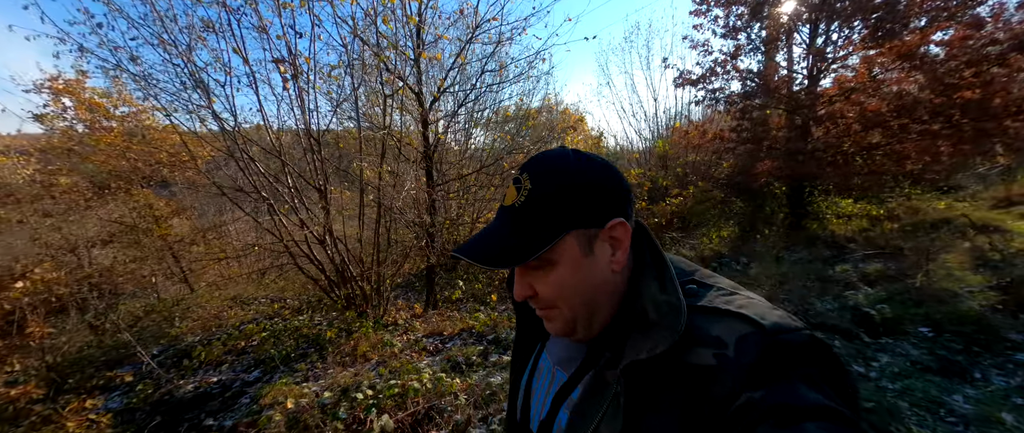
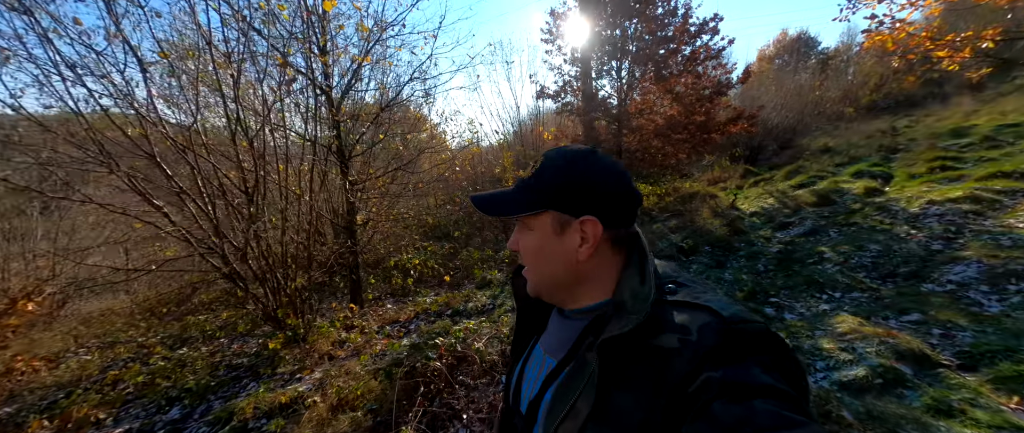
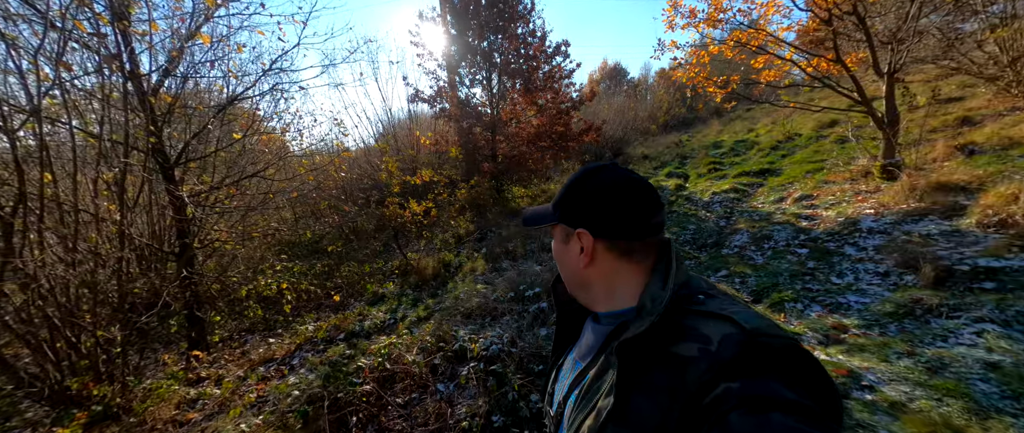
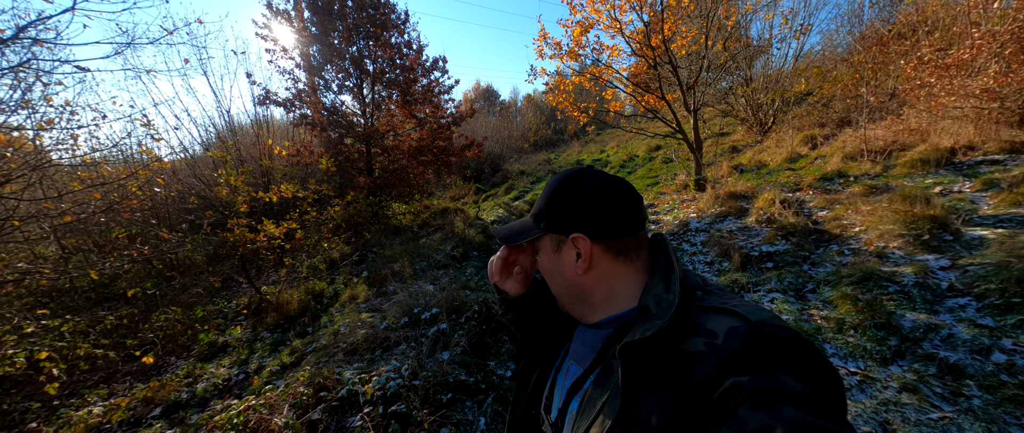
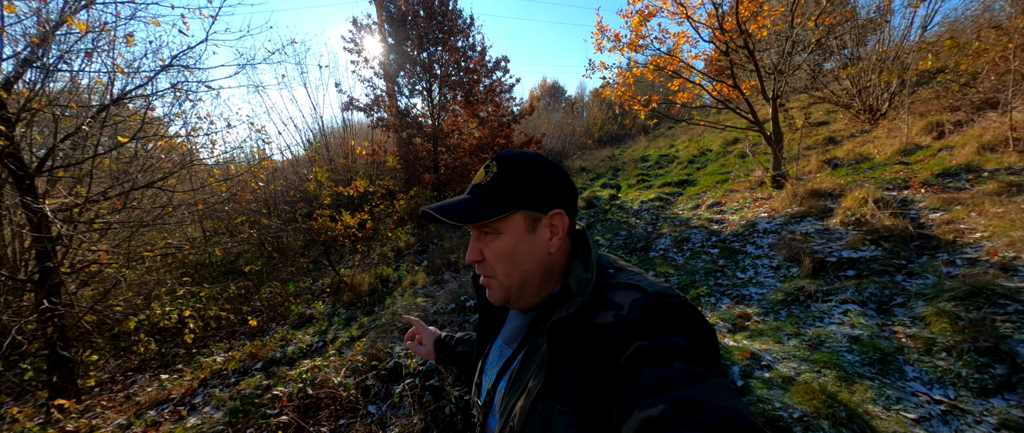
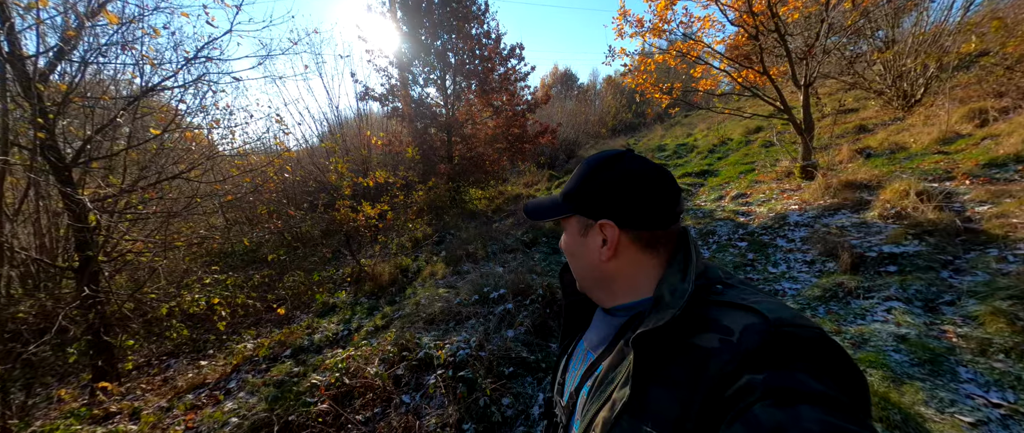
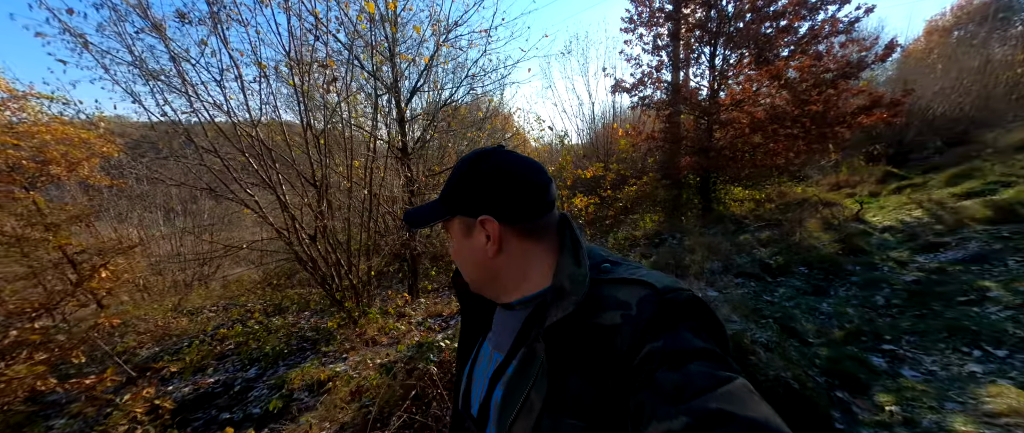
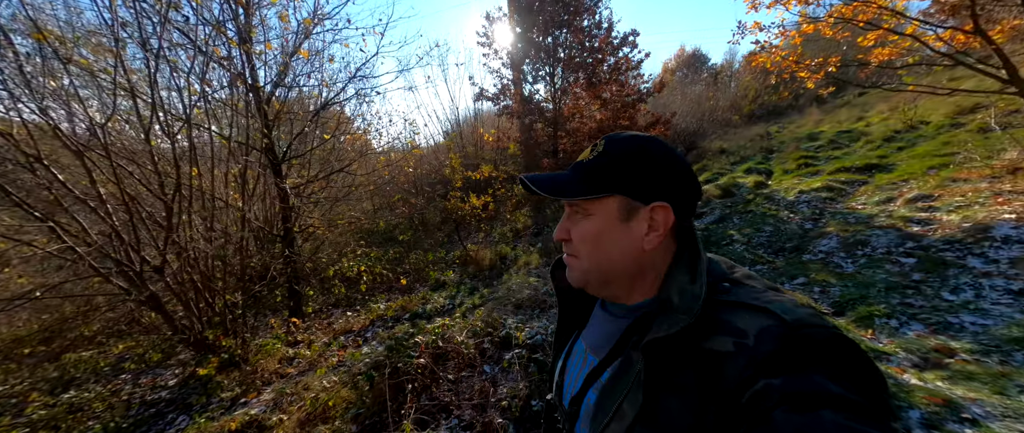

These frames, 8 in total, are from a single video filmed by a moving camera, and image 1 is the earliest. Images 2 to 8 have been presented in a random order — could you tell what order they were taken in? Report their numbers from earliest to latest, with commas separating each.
7, 2, 8, 3, 6, 5, 4
